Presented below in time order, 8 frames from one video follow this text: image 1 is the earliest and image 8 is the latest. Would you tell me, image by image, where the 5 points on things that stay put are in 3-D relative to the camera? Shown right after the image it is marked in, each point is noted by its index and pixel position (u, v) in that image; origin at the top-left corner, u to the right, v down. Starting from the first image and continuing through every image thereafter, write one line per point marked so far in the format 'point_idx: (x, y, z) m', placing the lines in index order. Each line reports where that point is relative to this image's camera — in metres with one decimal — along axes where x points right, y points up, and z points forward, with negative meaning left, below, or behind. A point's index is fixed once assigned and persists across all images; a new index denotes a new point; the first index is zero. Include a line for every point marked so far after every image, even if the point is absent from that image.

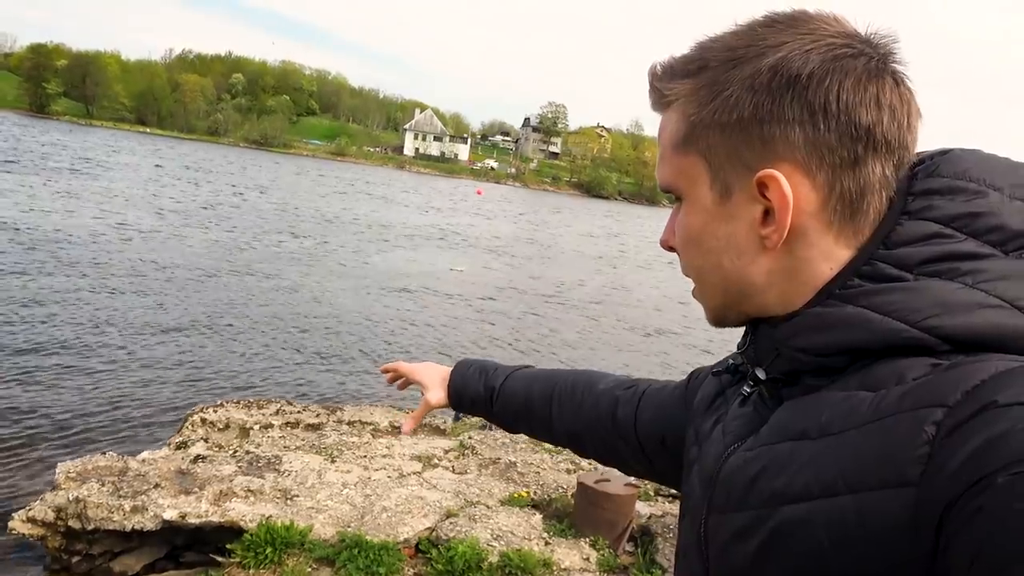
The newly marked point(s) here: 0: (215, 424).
0: (-3.1, -1.4, +8.5) m
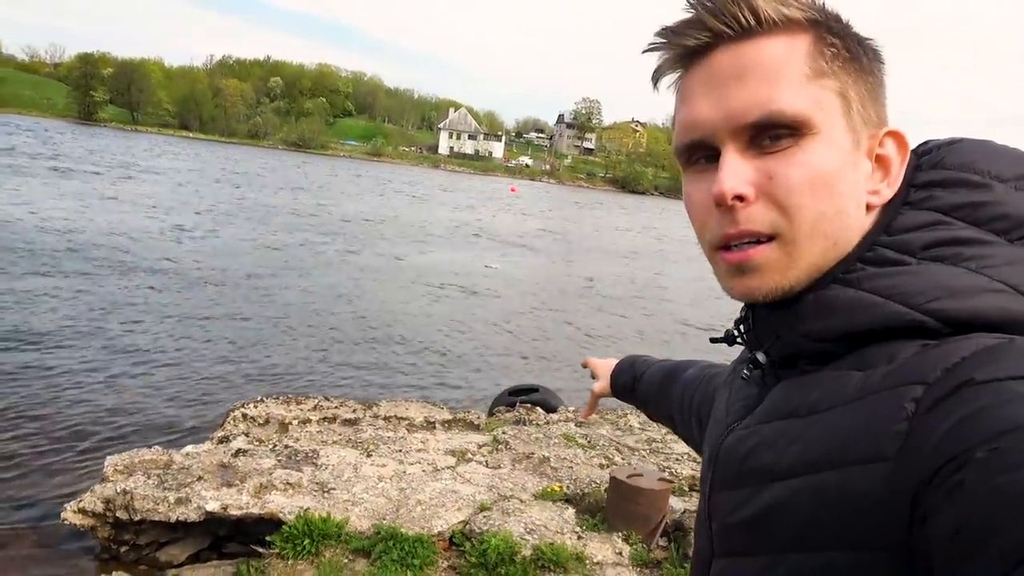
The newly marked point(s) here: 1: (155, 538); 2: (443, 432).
0: (-2.8, -1.4, +8.7) m
1: (-3.0, -2.1, +6.7) m
2: (-0.8, -1.6, +9.0) m
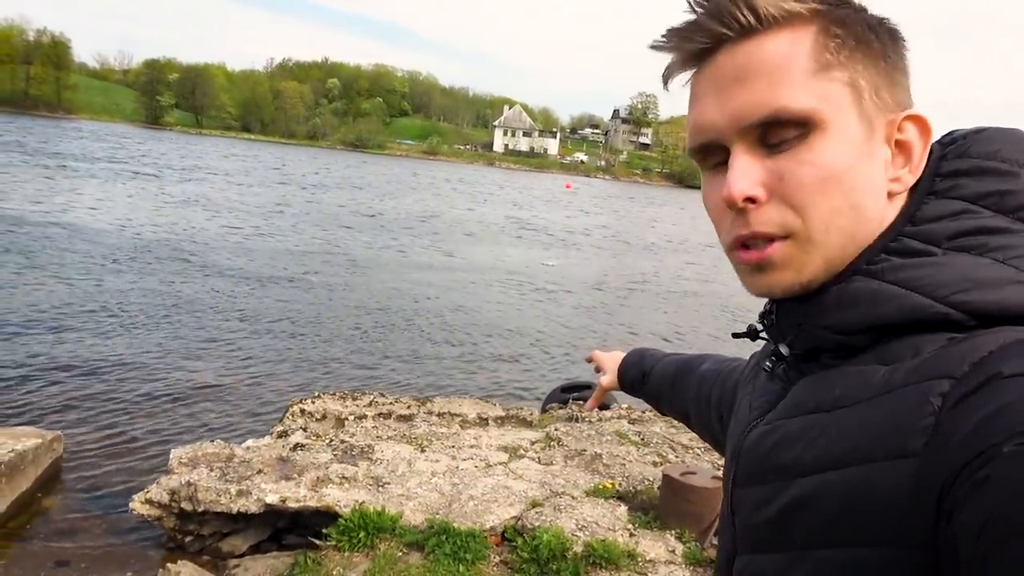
0: (-2.2, -1.4, +8.9) m
1: (-2.5, -2.1, +6.9) m
2: (-0.2, -1.6, +9.0) m
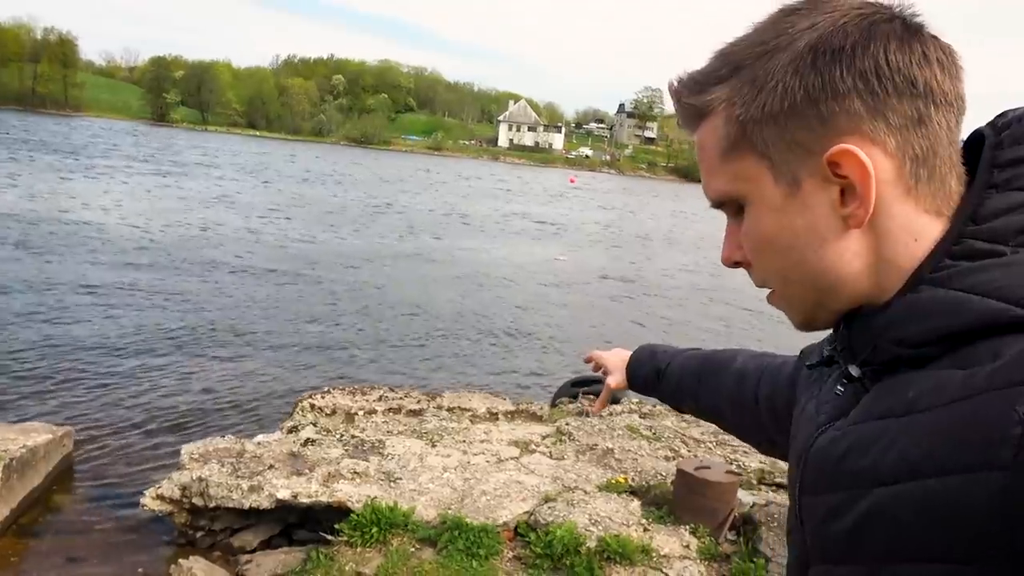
0: (-2.1, -1.3, +8.9) m
1: (-2.4, -2.0, +6.9) m
2: (-0.1, -1.5, +9.0) m
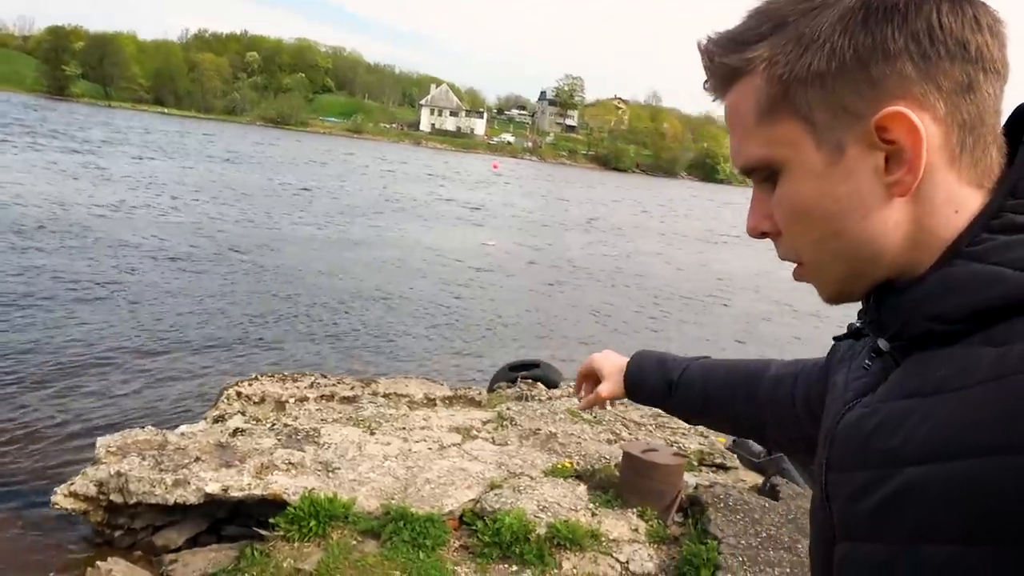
0: (-2.7, -1.1, +8.4) m
1: (-2.9, -1.9, +6.3) m
2: (-0.7, -1.3, +8.7) m
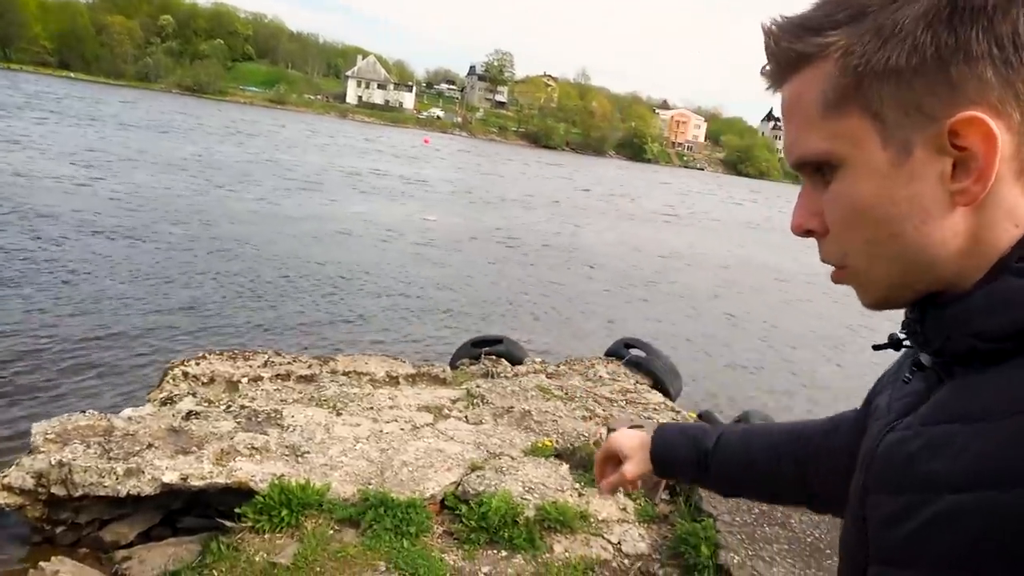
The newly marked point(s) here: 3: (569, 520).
0: (-3.0, -0.9, +7.7) m
1: (-3.0, -1.6, +5.7) m
2: (-1.1, -1.0, +8.3) m
3: (+0.4, -1.7, +5.8) m
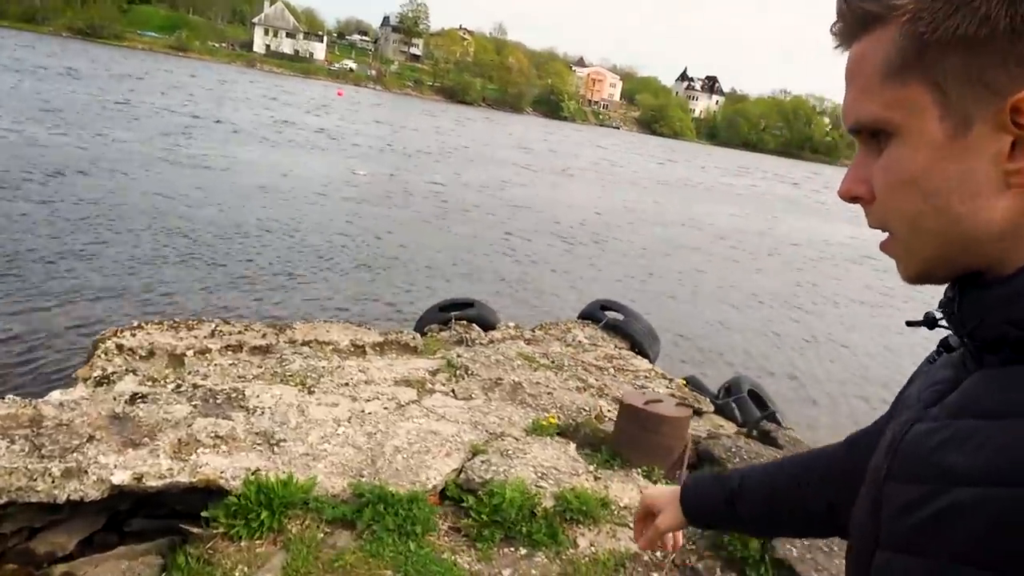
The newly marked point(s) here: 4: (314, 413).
0: (-3.1, -0.5, +6.6) m
1: (-2.8, -1.4, +4.7) m
2: (-1.2, -0.6, +7.4) m
3: (+0.5, -1.4, +5.1) m
4: (-1.4, -0.9, +5.6) m
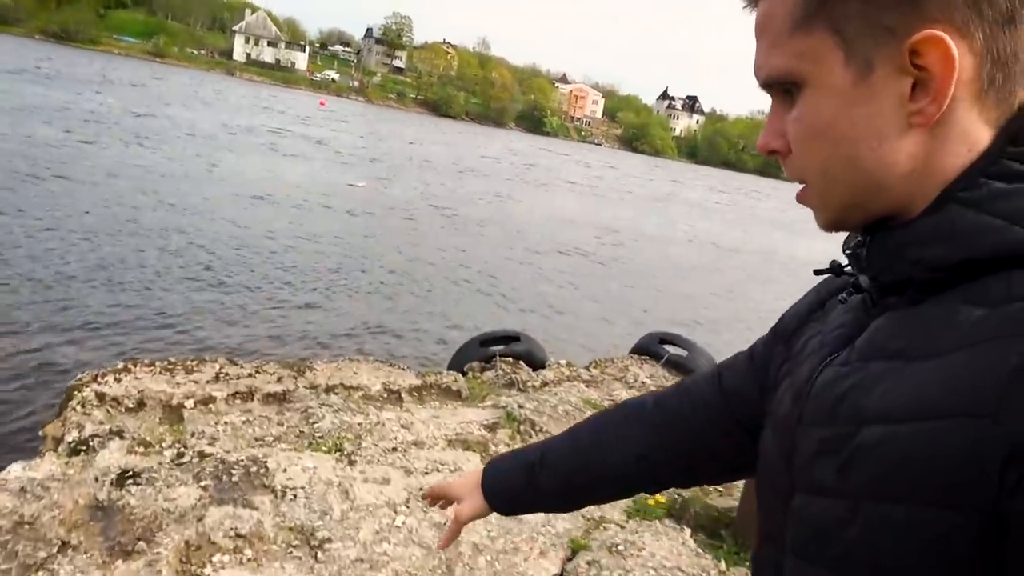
0: (-2.6, -0.7, +5.2) m
1: (-2.2, -1.6, +3.3) m
2: (-0.7, -0.9, +6.0) m
3: (+1.1, -1.6, +3.8) m
4: (-0.8, -1.1, +4.3) m
